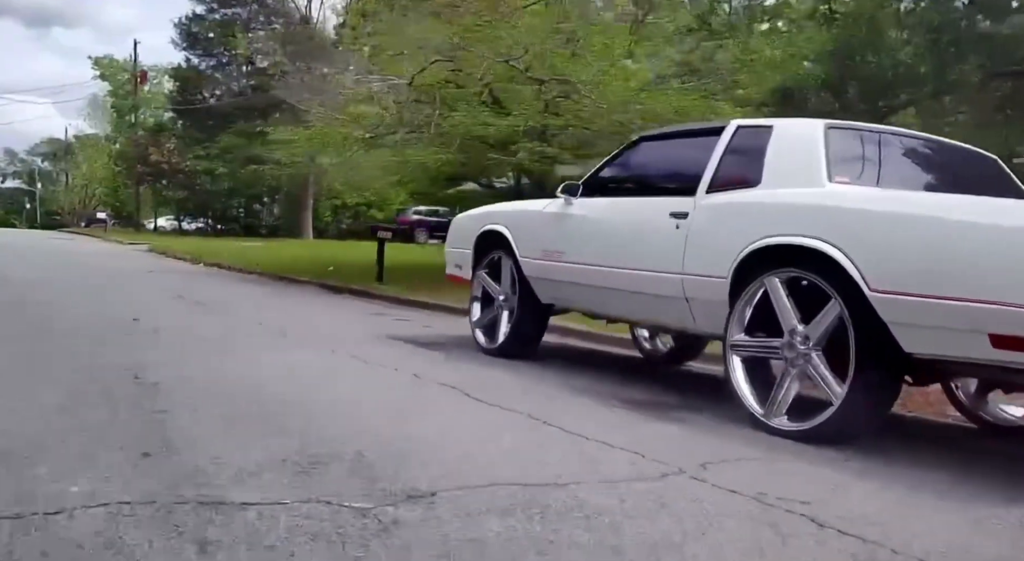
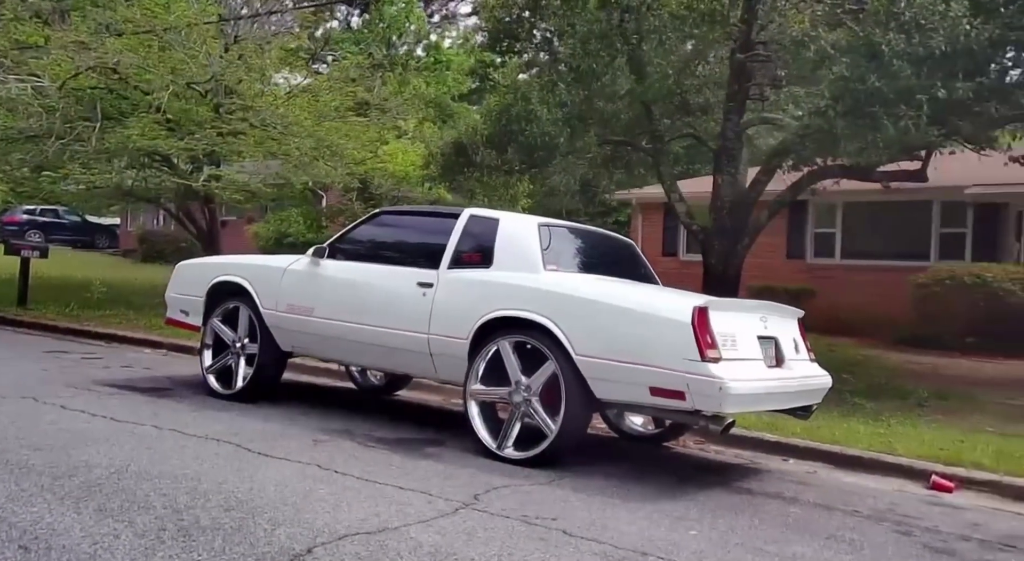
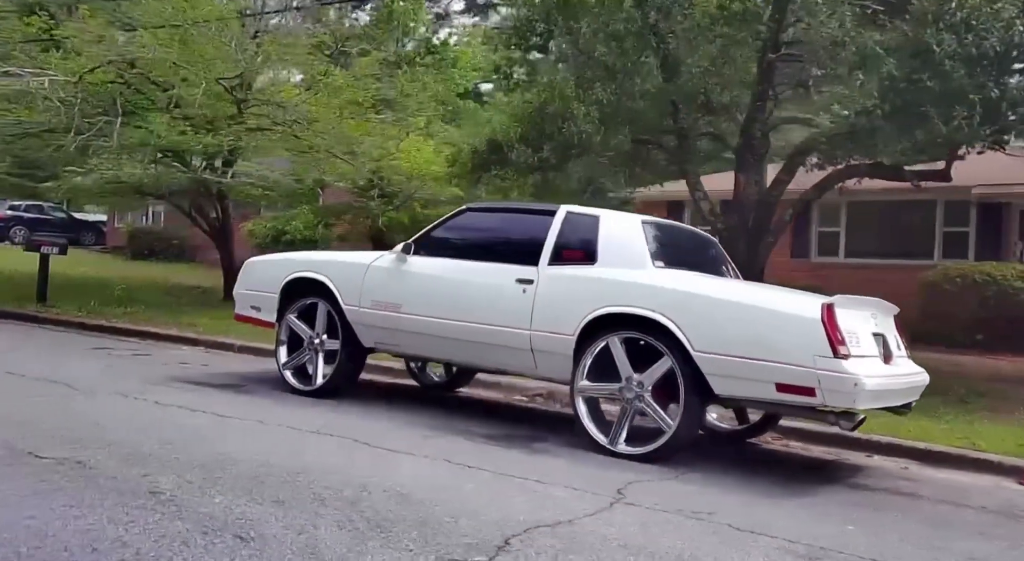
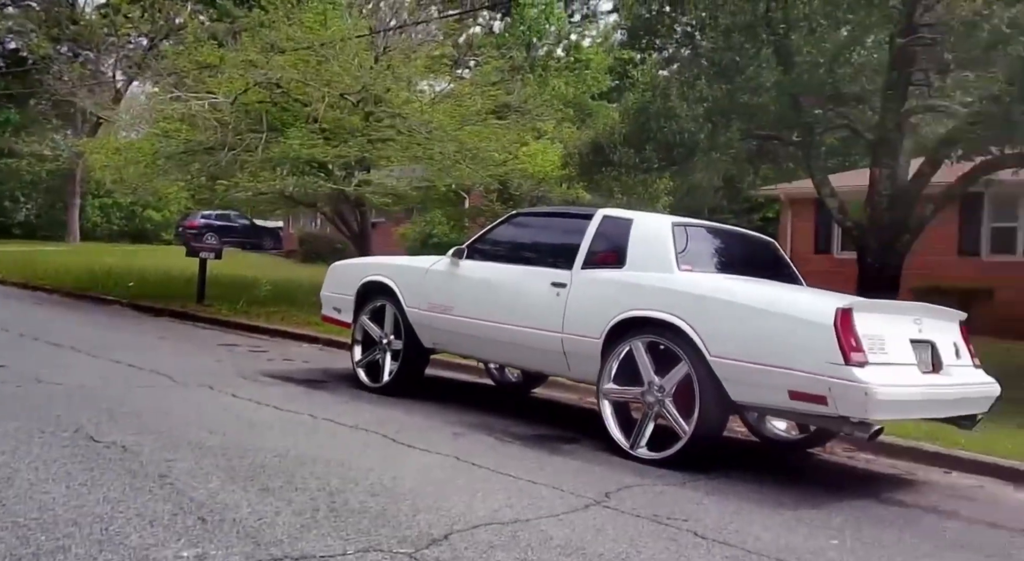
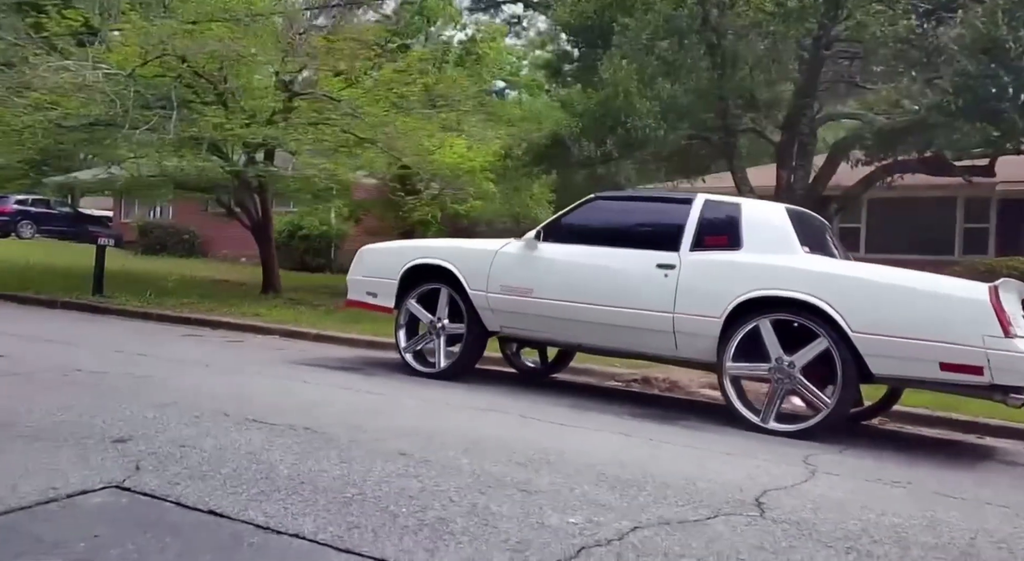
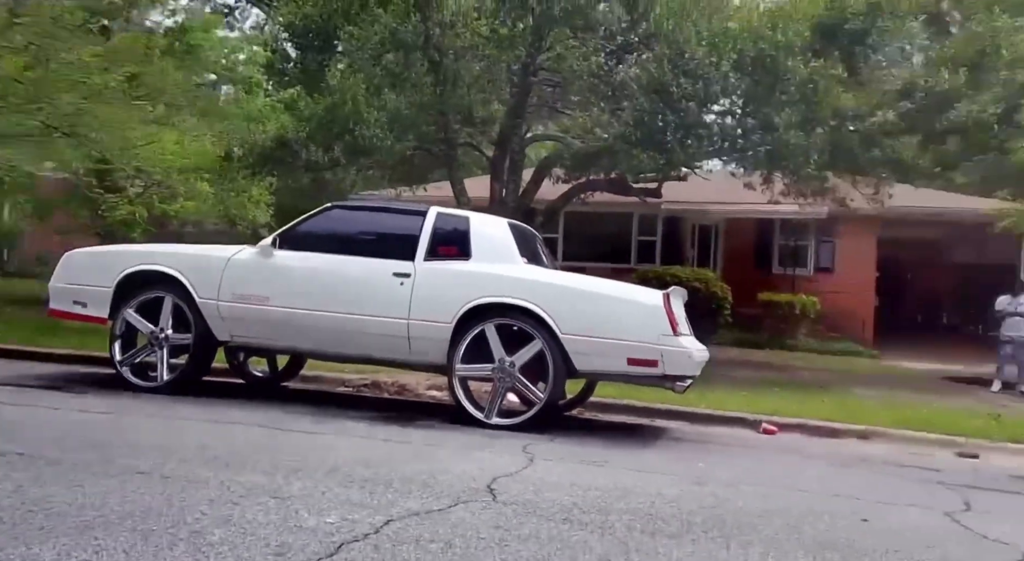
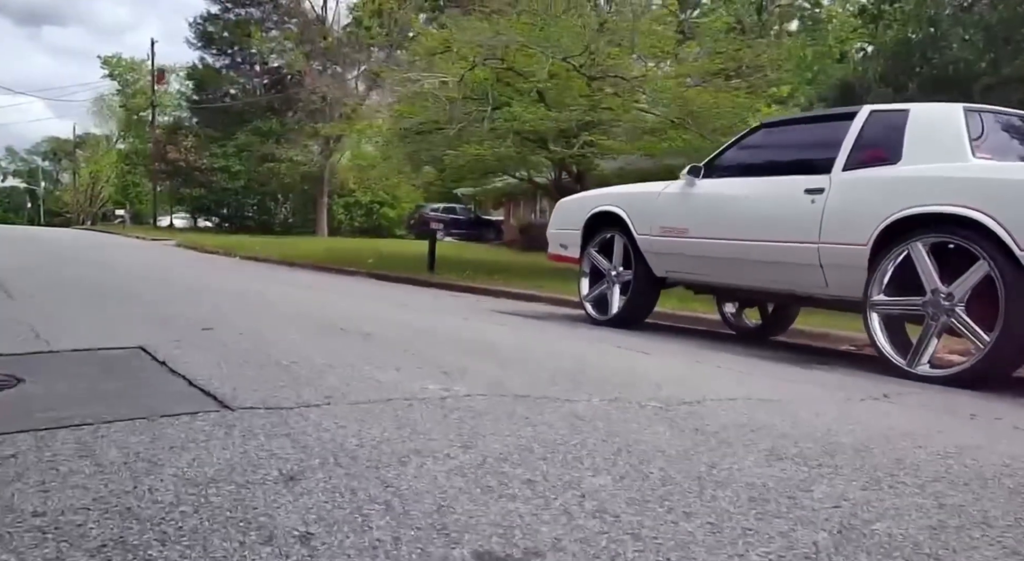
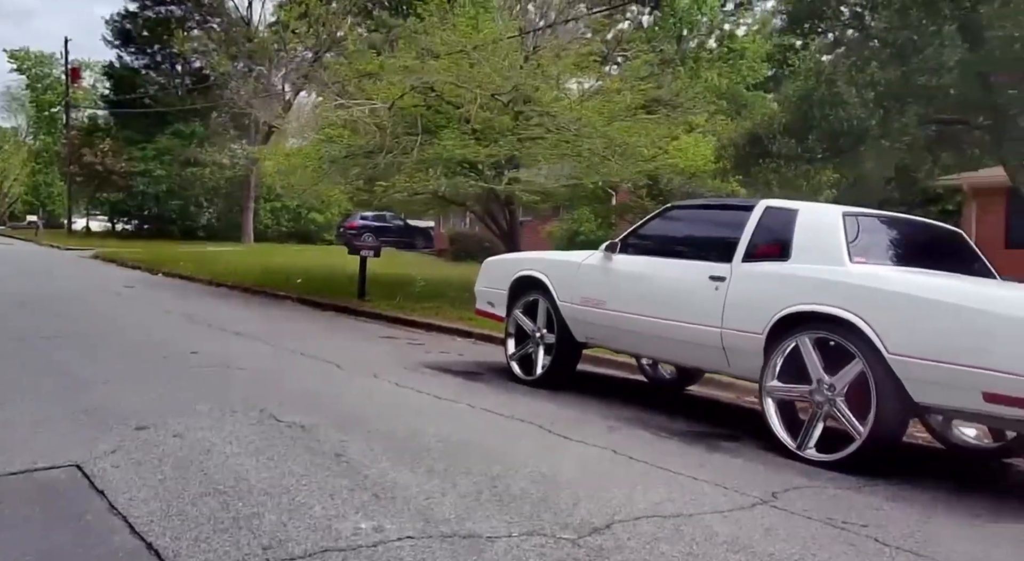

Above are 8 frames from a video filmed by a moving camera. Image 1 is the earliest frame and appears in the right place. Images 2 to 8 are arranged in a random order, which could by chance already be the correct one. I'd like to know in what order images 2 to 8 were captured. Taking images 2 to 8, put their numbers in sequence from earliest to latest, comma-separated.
7, 8, 4, 2, 3, 5, 6
